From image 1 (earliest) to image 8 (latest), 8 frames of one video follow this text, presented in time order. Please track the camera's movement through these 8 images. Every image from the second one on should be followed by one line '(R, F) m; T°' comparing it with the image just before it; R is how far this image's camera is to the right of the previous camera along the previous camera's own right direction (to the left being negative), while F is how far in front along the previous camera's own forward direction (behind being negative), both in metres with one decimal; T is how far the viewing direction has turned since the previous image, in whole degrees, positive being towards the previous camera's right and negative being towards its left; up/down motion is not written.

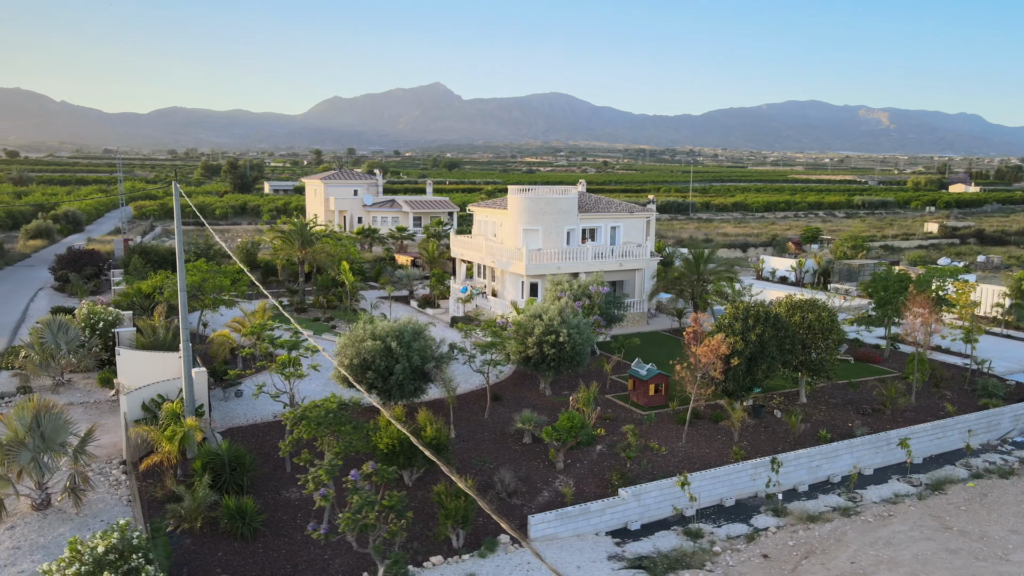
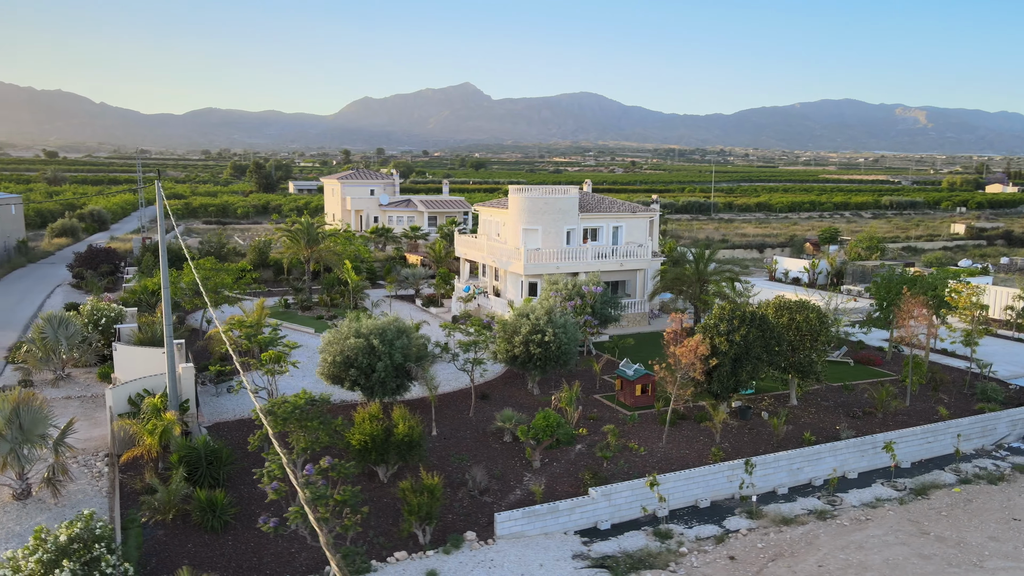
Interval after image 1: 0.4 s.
(+0.8, -0.1) m; -3°
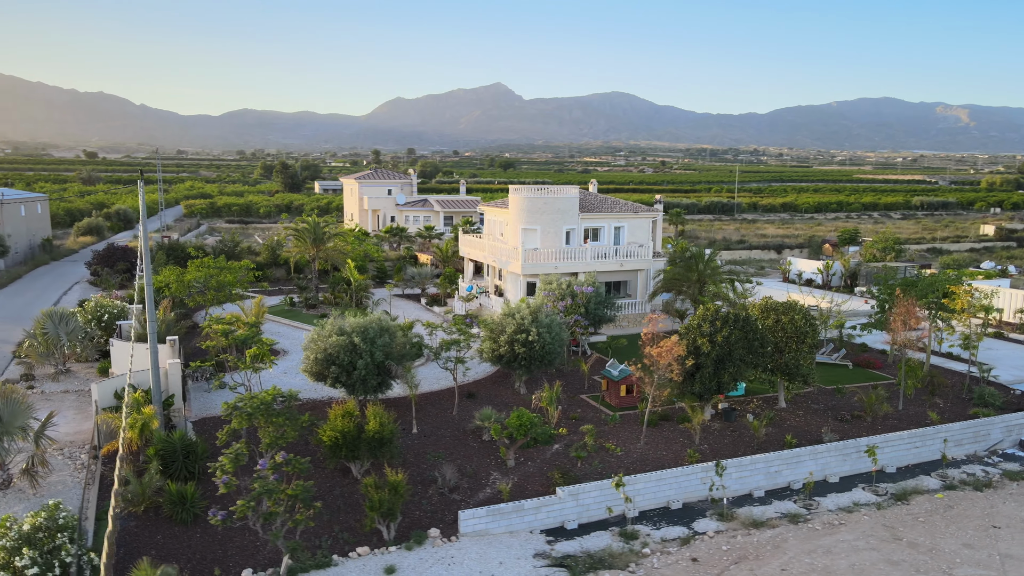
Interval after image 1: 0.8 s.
(+0.9, -0.1) m; -3°
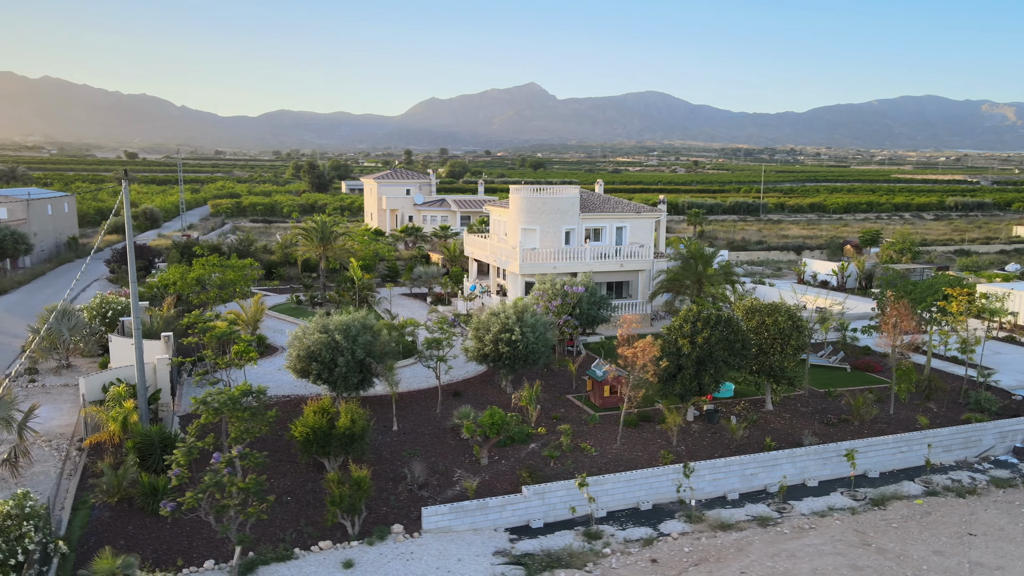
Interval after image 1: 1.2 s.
(+0.9, -0.1) m; -3°
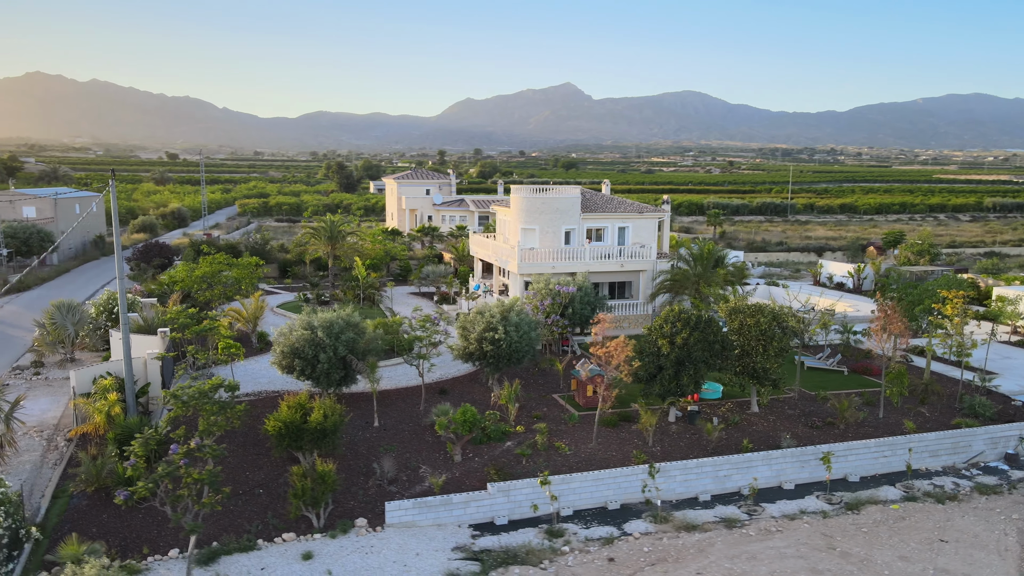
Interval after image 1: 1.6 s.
(+1.0, -0.1) m; -4°
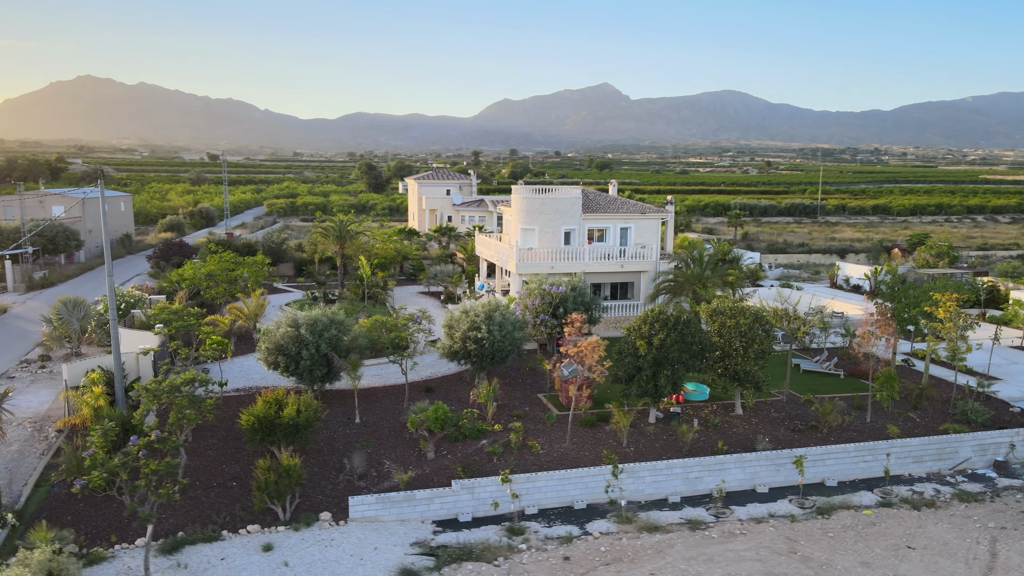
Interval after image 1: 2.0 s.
(+1.1, -0.1) m; -4°
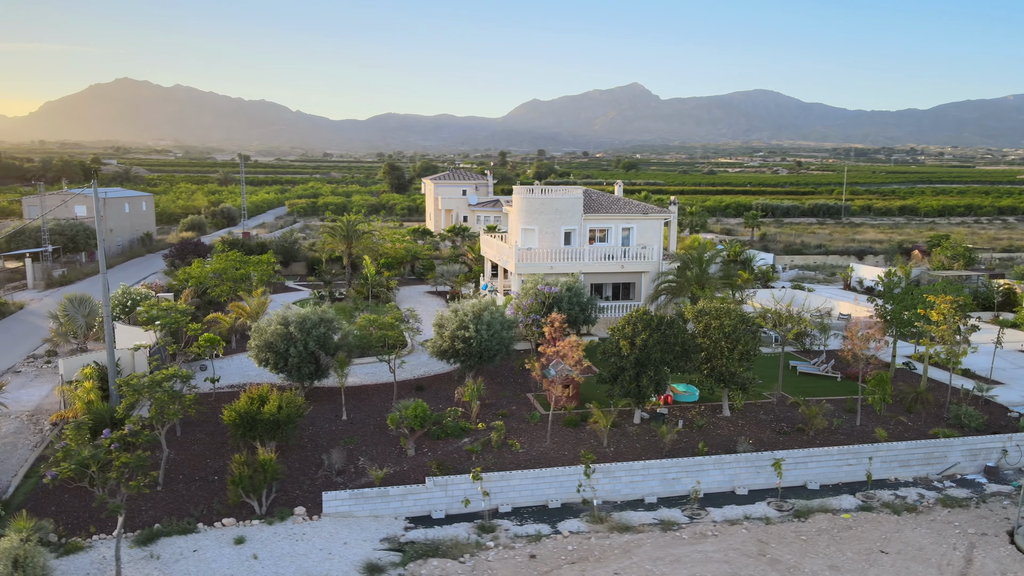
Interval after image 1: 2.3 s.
(+0.8, 0.0) m; -3°
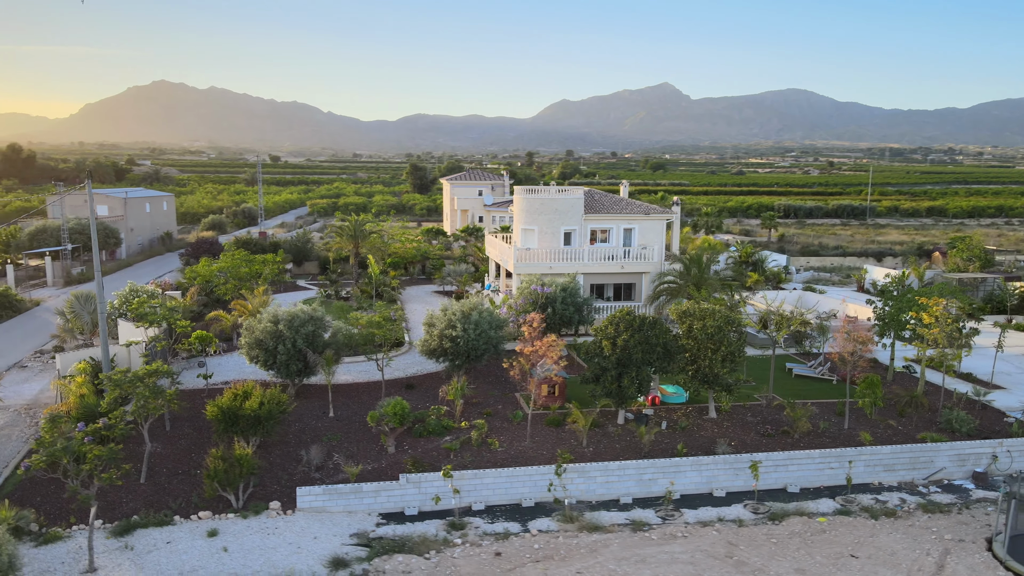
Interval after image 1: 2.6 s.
(+0.9, 0.0) m; -3°
